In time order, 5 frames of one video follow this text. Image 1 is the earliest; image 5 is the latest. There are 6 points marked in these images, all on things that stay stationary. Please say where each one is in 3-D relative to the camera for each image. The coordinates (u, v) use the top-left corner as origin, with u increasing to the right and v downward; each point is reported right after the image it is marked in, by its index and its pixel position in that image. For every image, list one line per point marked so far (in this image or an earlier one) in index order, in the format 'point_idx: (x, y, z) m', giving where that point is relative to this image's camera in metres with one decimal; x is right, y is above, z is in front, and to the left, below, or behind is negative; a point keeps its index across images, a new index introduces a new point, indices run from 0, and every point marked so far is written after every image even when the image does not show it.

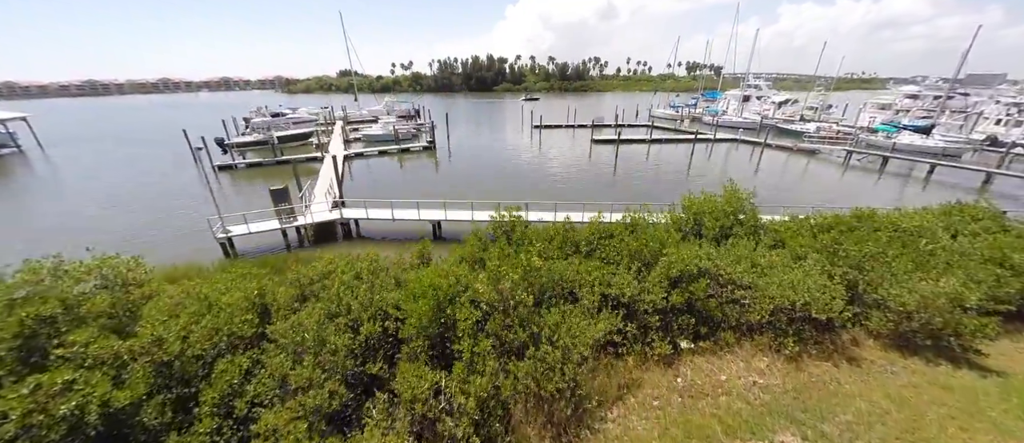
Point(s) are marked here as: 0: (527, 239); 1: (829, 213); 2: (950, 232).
0: (+0.4, -0.5, +9.2) m
1: (+10.0, +0.2, +10.1) m
2: (+12.5, -0.3, +9.1) m
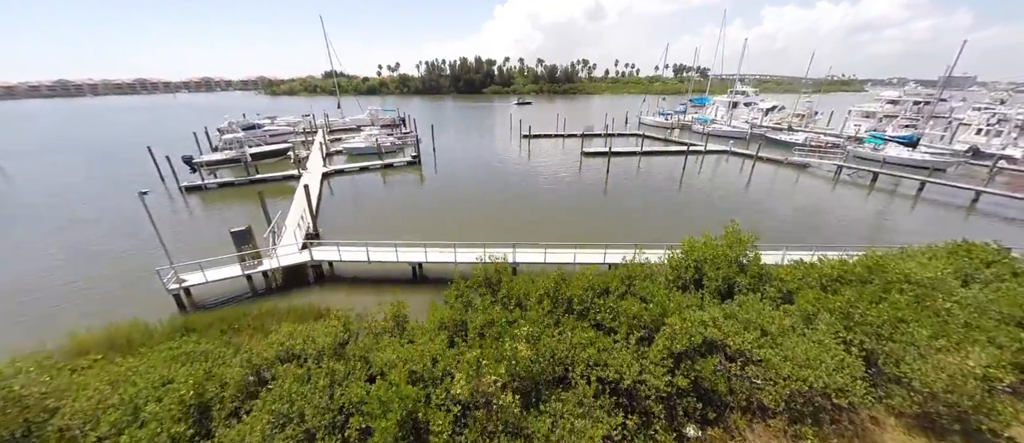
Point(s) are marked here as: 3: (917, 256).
0: (+0.1, -2.0, +8.3) m
1: (+9.6, -1.1, +9.5) m
2: (+12.1, -1.6, +8.6) m
3: (+12.4, -1.1, +9.8) m
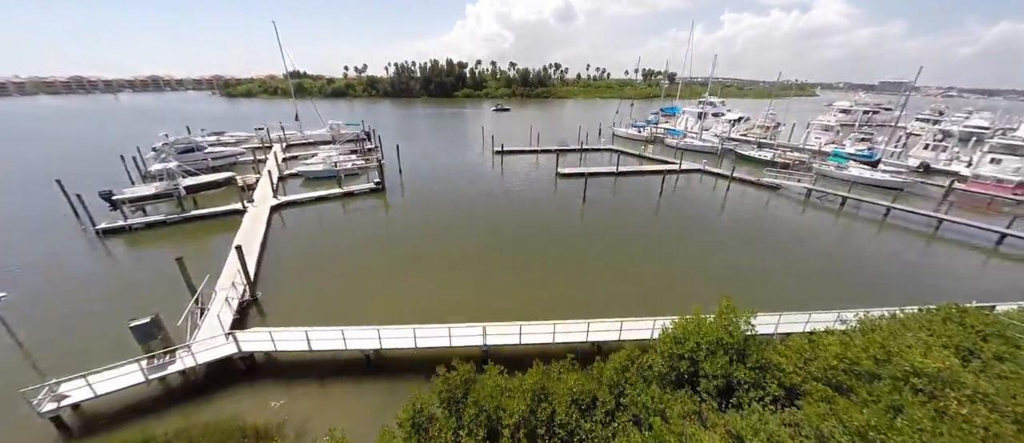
0: (-0.6, -4.3, +6.9) m
1: (+8.8, -3.1, +8.8) m
2: (+11.3, -3.5, +8.0) m
3: (+11.6, -3.0, +9.3) m
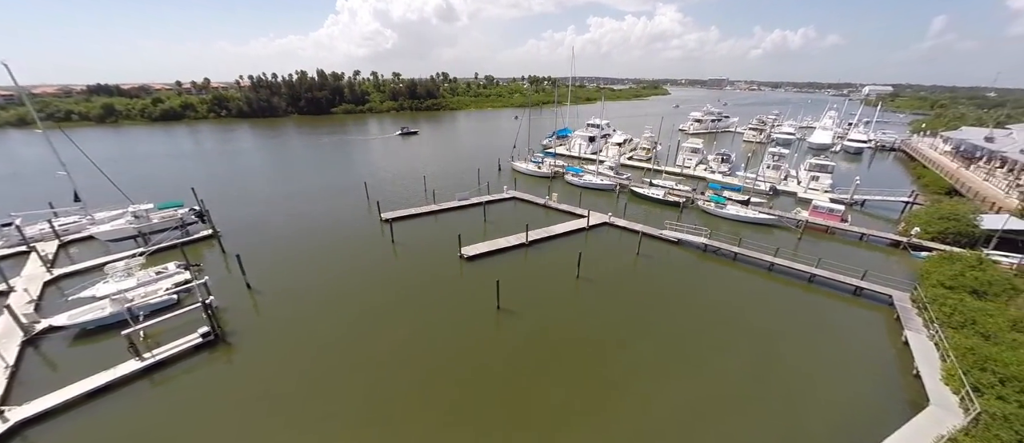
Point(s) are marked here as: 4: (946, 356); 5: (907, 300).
0: (-1.1, -11.5, +2.6) m
1: (+7.1, -8.9, +6.9) m
2: (+9.8, -8.9, +6.9) m
3: (+9.6, -8.4, +8.1) m
4: (+19.2, -6.0, +14.0) m
5: (+22.6, -4.6, +18.2) m
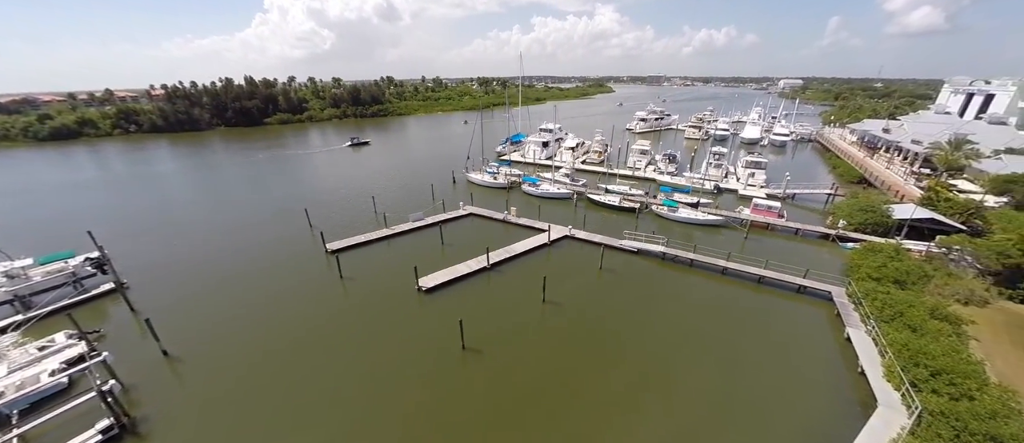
0: (-0.5, -13.3, +1.4) m
1: (+7.0, -10.1, +6.7) m
2: (+9.6, -9.9, +7.0) m
3: (+9.2, -9.4, +8.2) m
4: (+17.7, -6.2, +15.2) m
5: (+20.6, -4.6, +19.7) m
